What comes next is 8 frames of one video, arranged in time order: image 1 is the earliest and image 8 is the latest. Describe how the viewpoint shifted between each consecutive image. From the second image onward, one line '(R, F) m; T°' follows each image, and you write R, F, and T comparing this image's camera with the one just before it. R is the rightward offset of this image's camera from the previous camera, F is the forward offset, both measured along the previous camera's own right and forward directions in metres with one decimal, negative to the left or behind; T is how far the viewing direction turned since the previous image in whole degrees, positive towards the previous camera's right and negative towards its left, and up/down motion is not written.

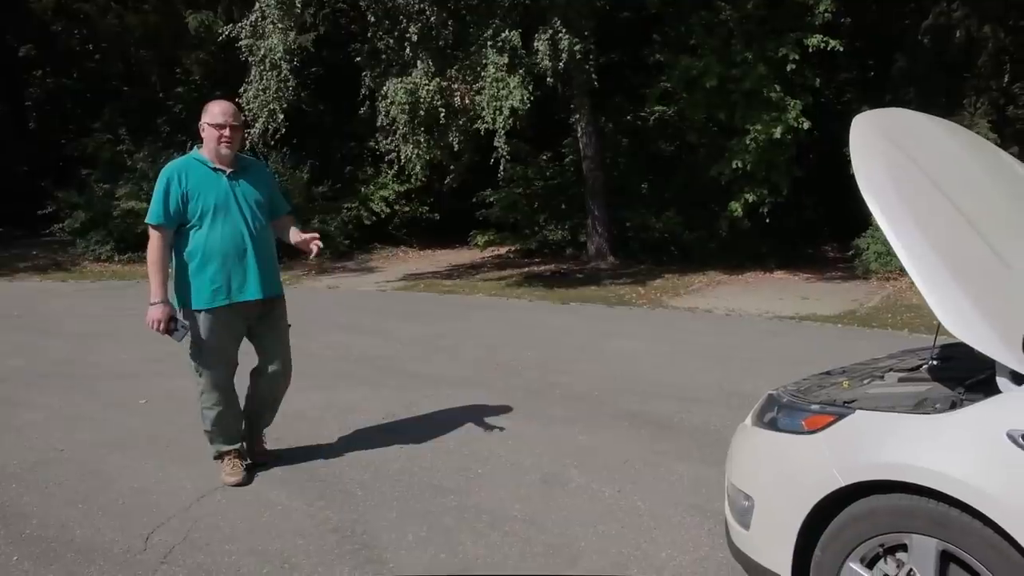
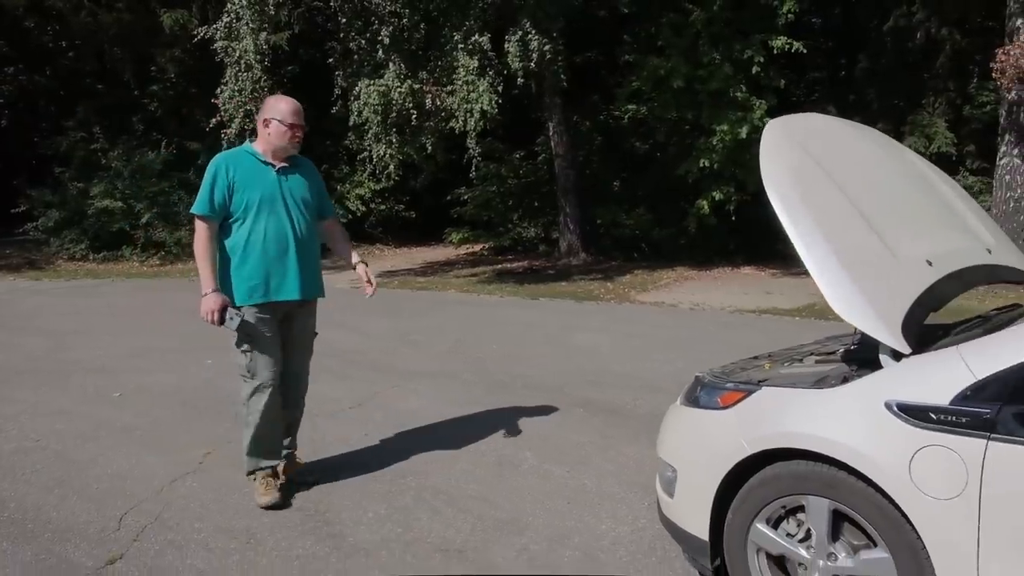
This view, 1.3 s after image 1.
(+0.1, -0.3) m; +1°
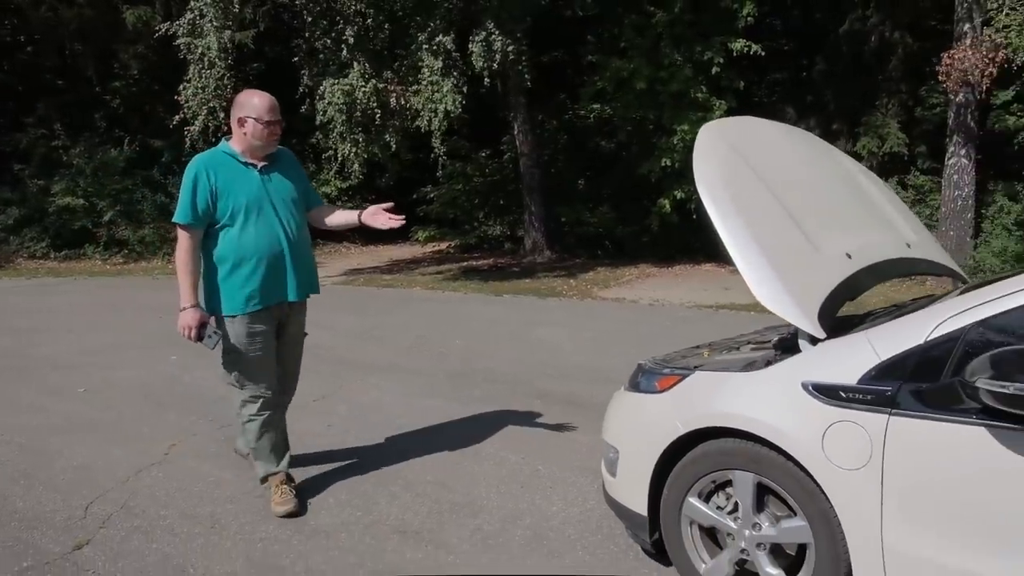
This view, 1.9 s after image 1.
(+0.1, -0.2) m; +2°
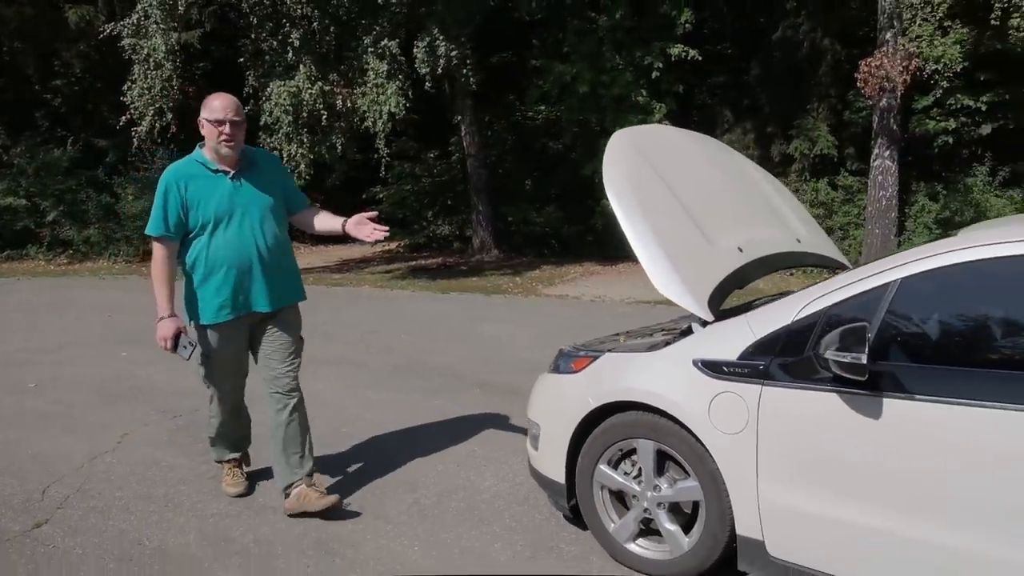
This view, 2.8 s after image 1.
(+0.1, -0.4) m; +3°
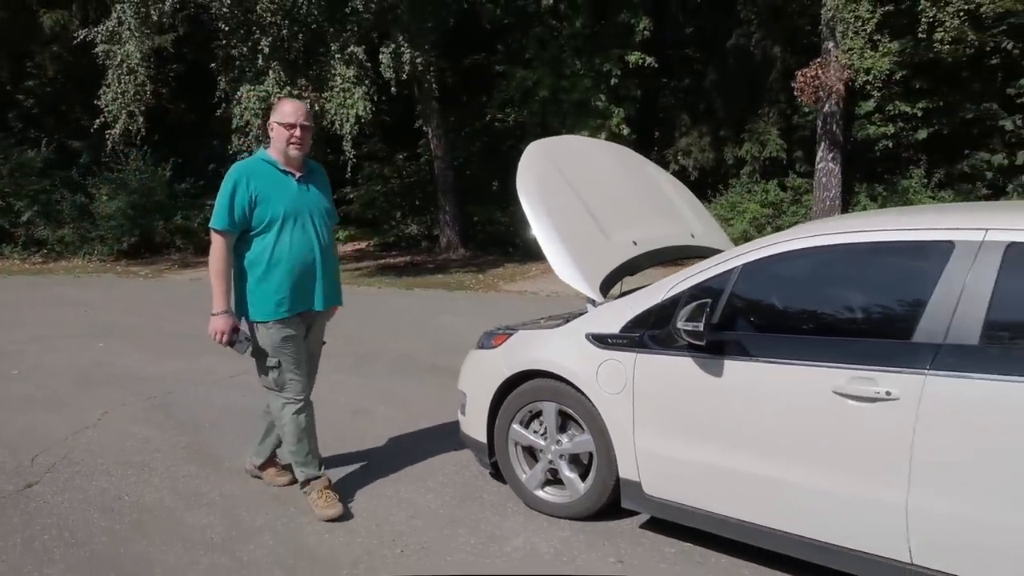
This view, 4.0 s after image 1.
(+0.3, -0.7) m; +2°
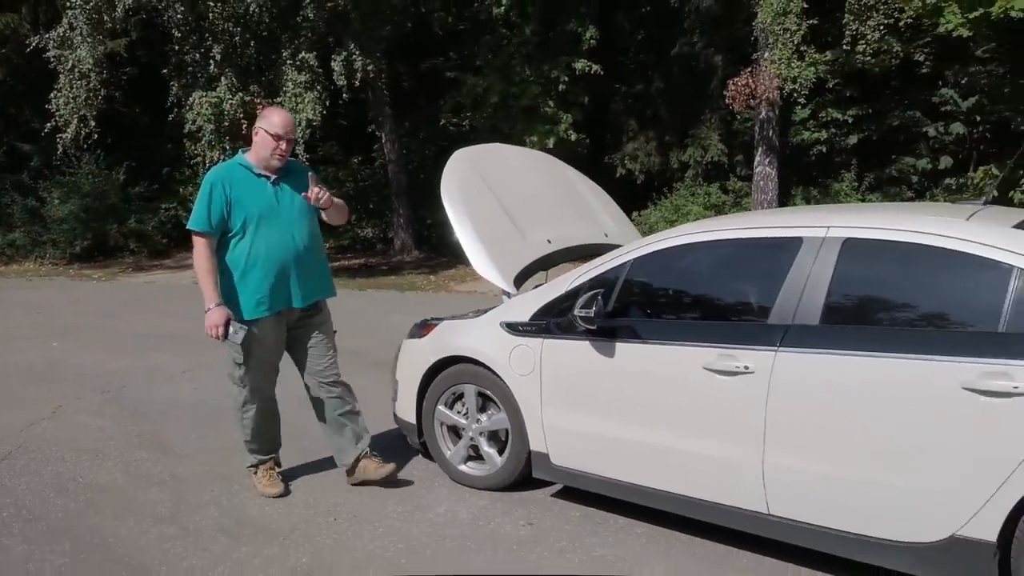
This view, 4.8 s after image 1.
(+0.2, -0.5) m; +3°
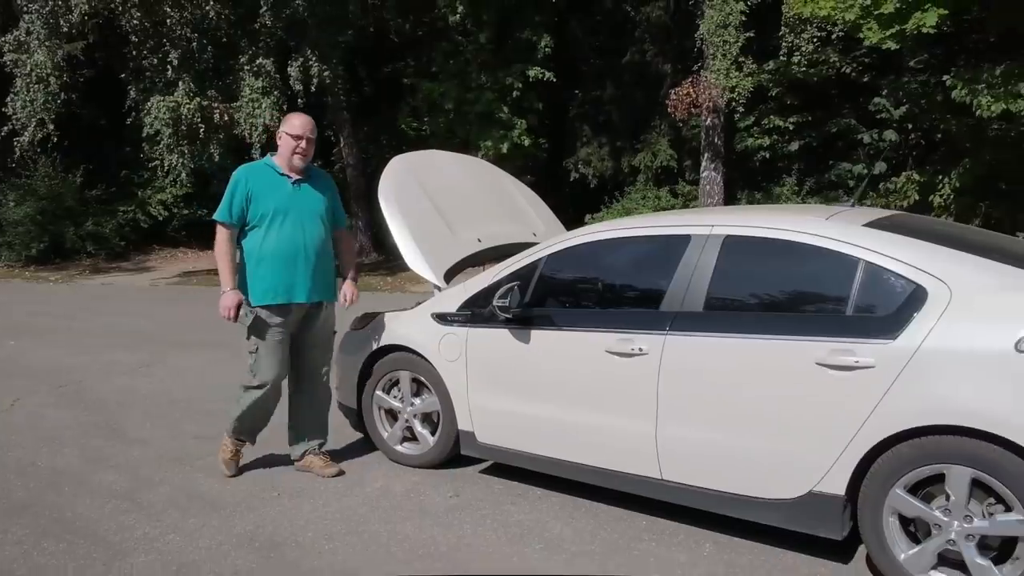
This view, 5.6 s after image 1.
(+0.2, -0.5) m; +2°
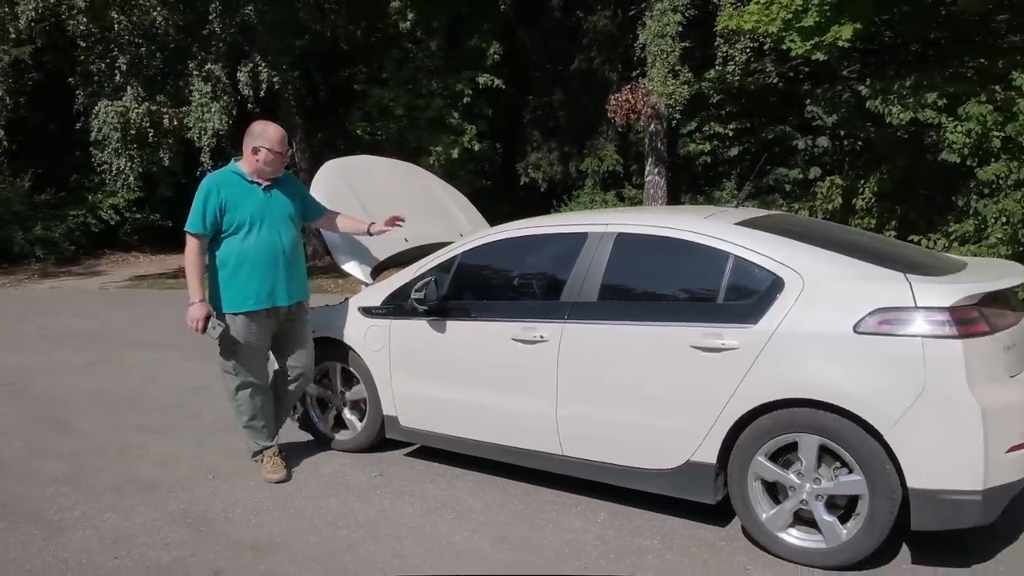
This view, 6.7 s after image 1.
(+0.3, -0.4) m; +3°
